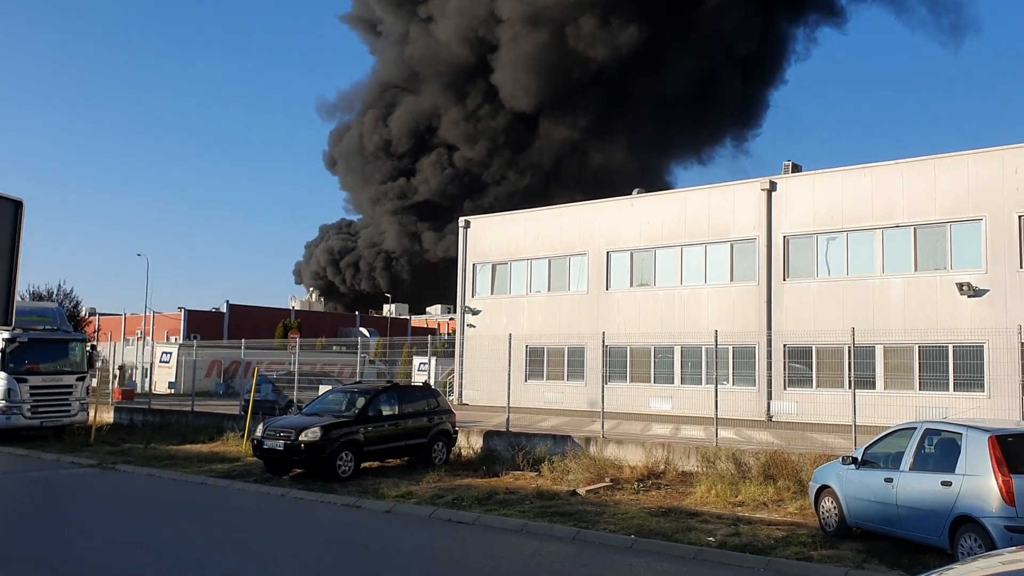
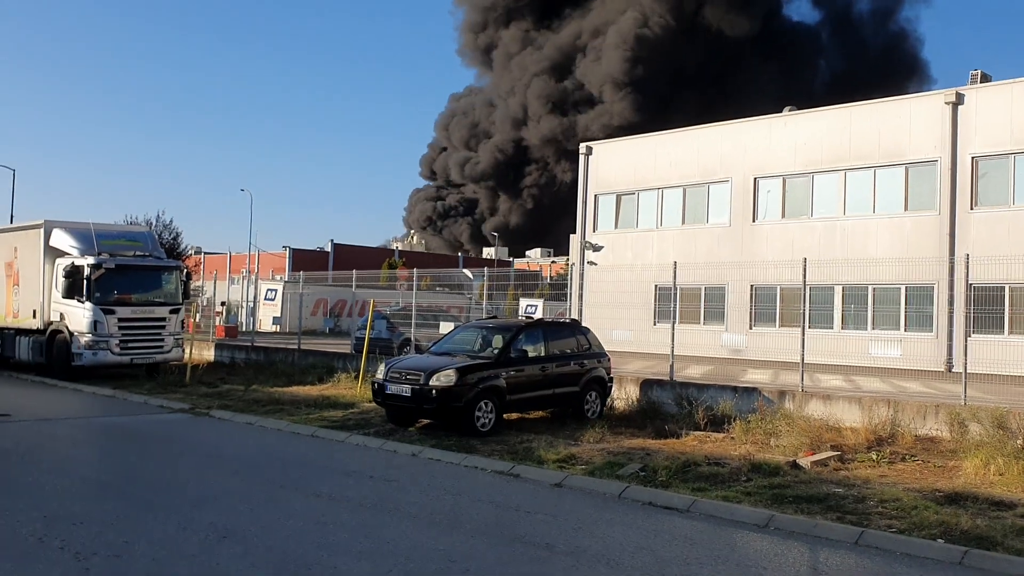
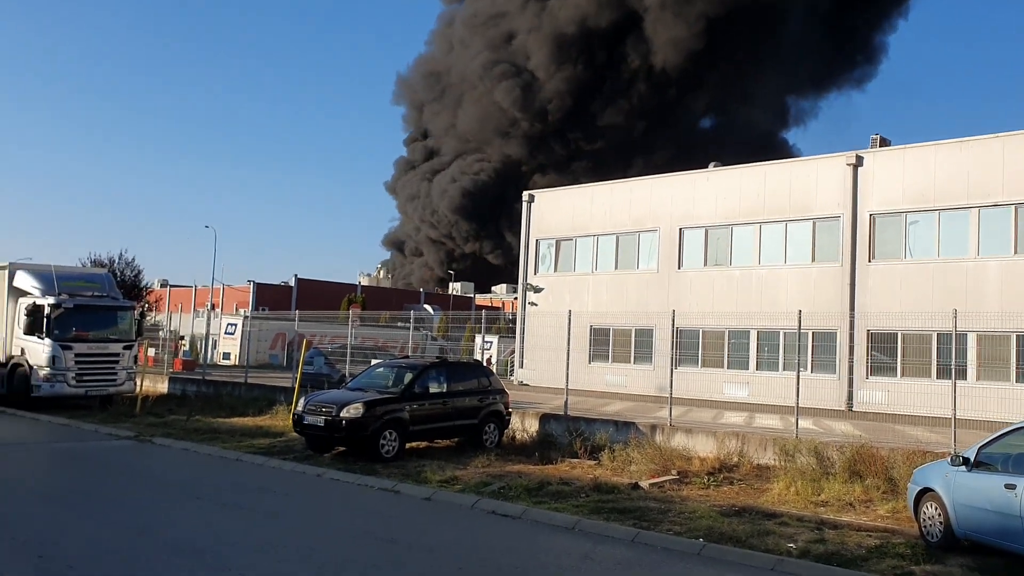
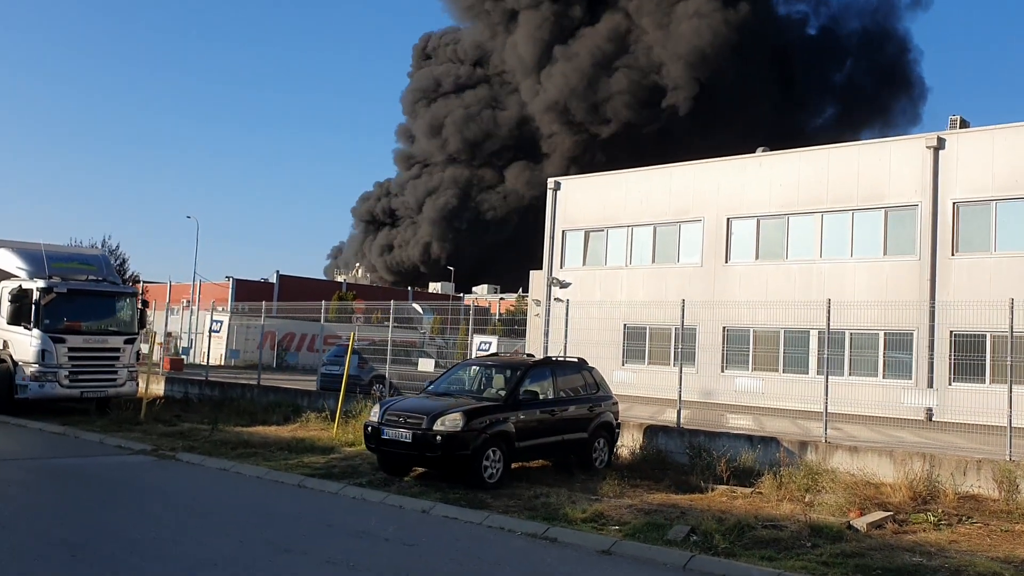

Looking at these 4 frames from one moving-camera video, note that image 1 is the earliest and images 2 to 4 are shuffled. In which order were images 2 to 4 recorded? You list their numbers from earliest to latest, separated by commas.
3, 2, 4
